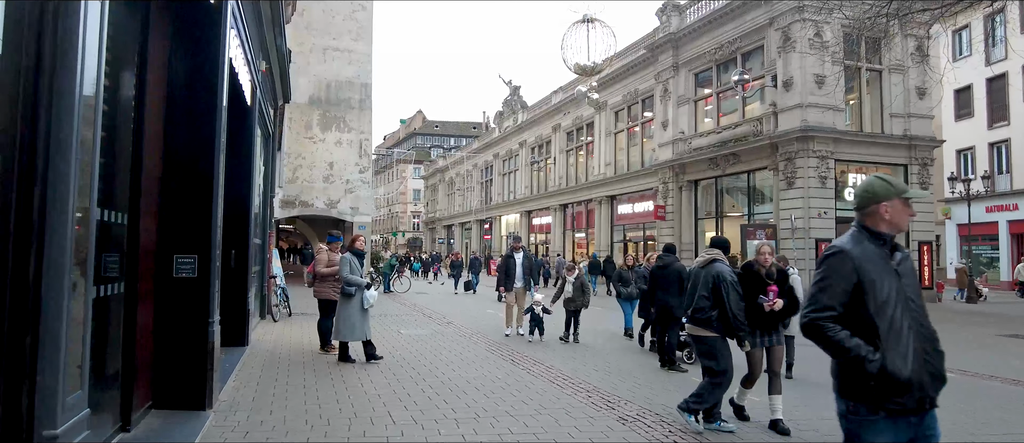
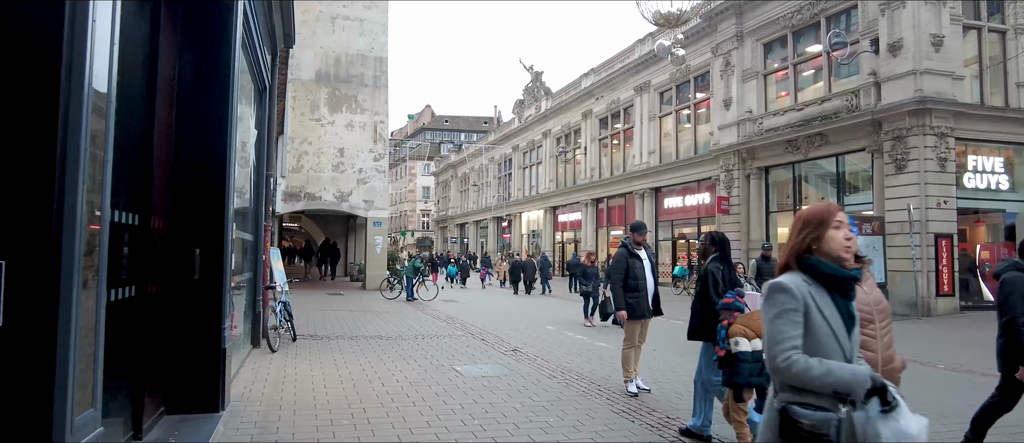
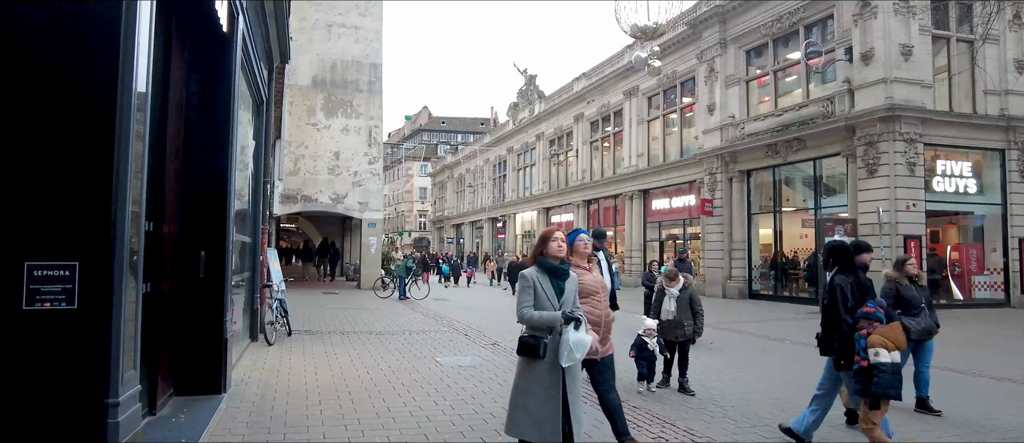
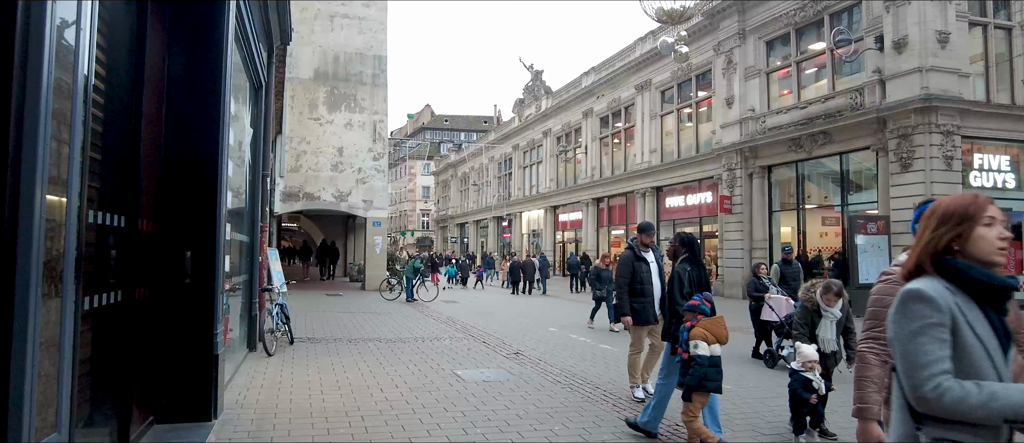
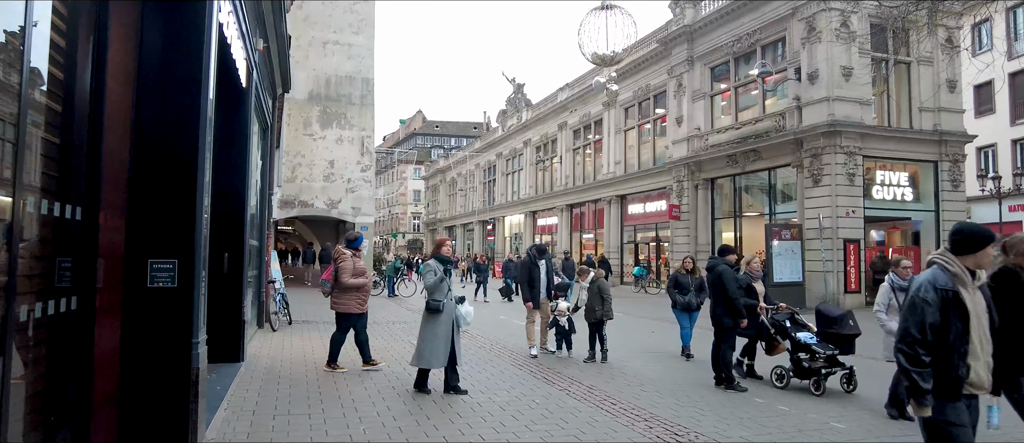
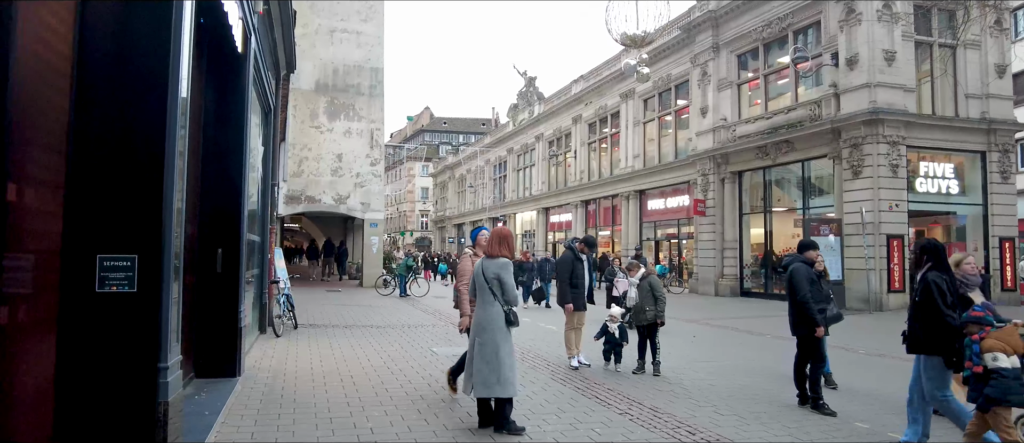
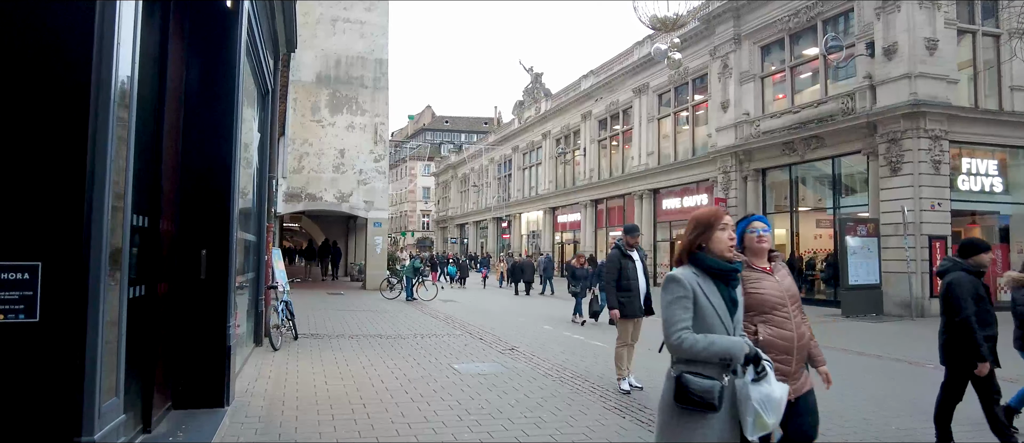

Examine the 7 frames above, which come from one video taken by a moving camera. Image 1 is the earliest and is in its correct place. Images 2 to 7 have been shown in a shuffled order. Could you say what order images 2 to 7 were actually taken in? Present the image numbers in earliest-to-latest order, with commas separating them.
5, 6, 3, 7, 2, 4
